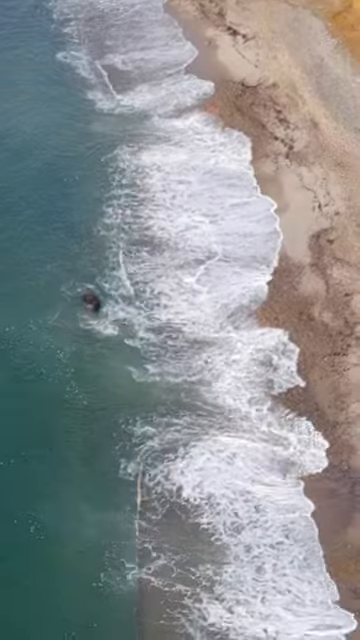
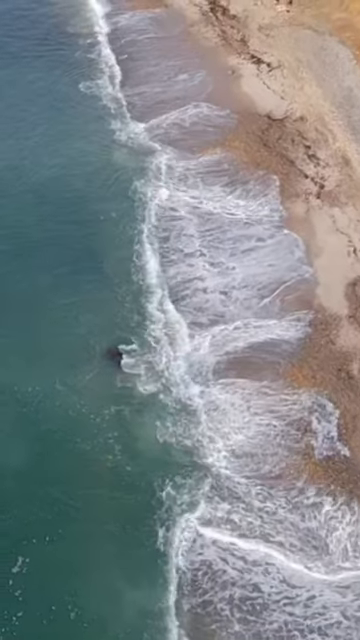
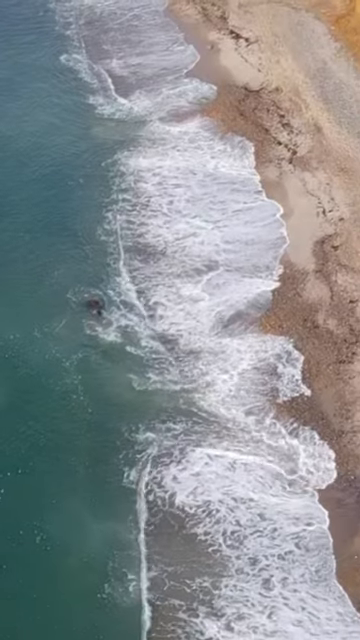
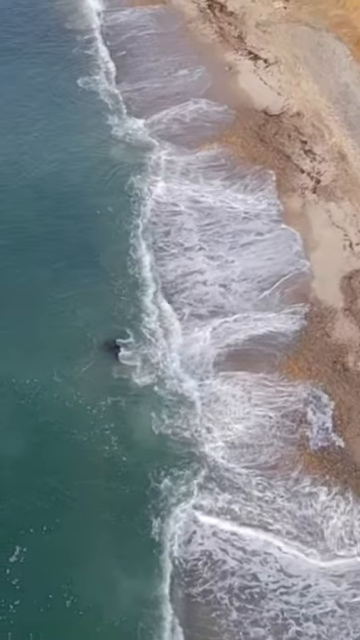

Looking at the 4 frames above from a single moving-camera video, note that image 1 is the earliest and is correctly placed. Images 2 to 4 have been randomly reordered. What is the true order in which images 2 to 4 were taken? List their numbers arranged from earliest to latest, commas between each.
3, 4, 2
